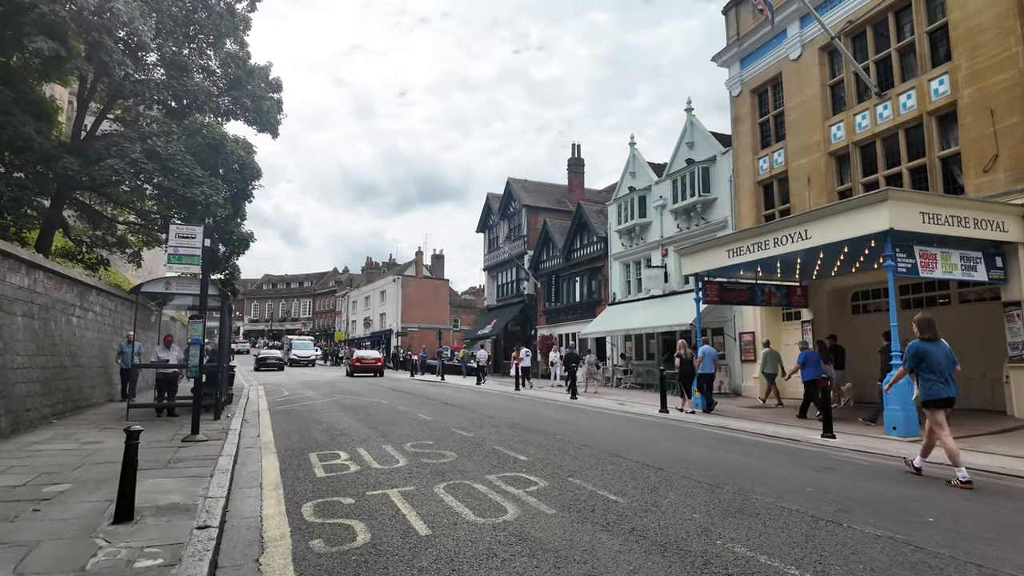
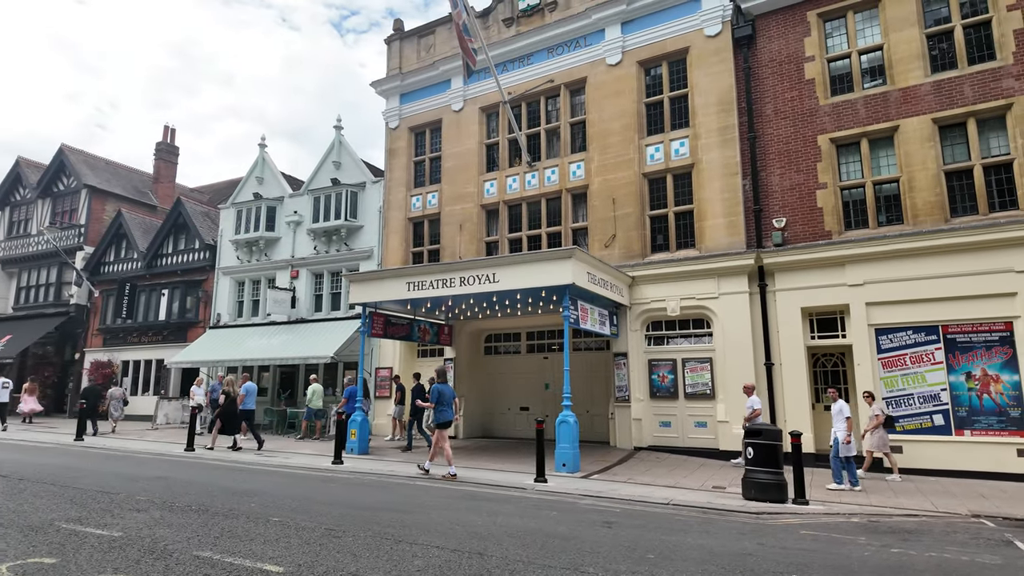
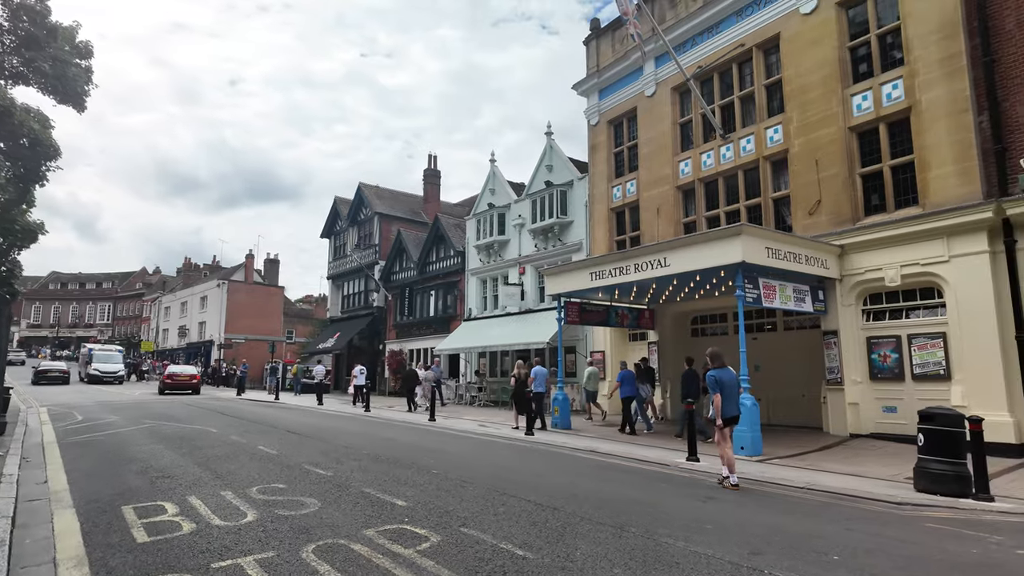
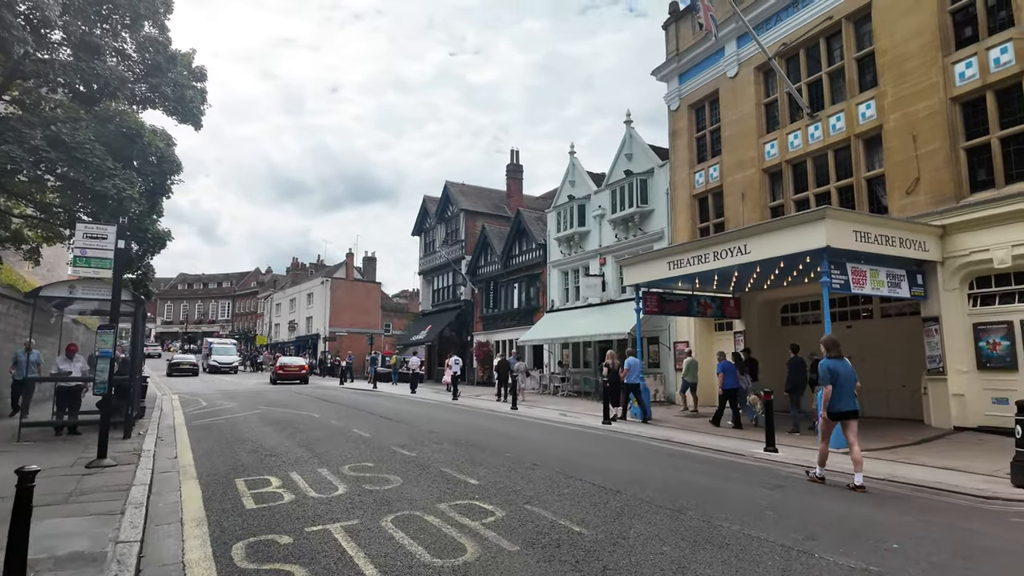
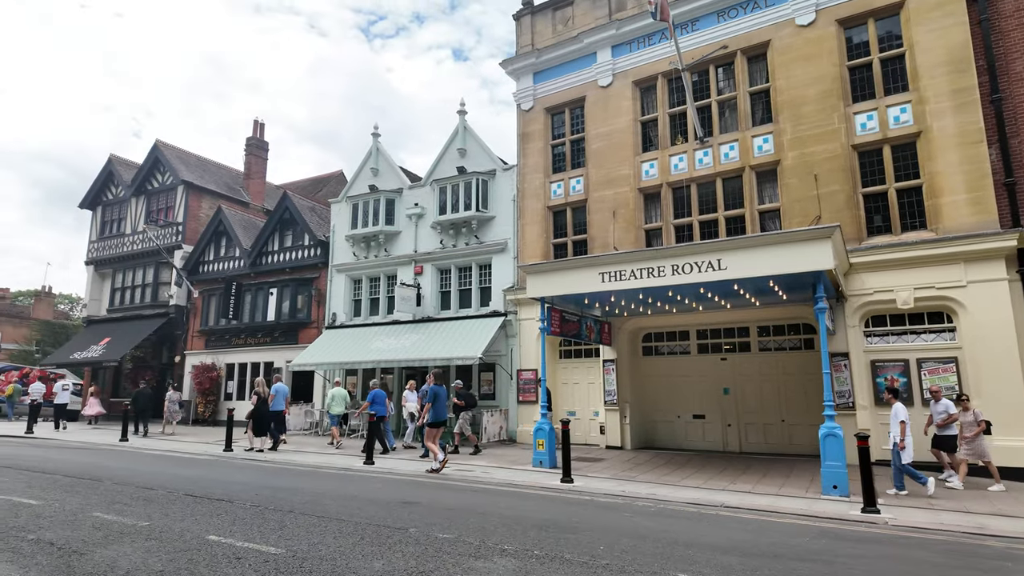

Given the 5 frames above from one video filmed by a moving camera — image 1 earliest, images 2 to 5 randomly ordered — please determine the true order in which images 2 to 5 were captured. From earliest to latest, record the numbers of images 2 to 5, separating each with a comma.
4, 3, 2, 5
